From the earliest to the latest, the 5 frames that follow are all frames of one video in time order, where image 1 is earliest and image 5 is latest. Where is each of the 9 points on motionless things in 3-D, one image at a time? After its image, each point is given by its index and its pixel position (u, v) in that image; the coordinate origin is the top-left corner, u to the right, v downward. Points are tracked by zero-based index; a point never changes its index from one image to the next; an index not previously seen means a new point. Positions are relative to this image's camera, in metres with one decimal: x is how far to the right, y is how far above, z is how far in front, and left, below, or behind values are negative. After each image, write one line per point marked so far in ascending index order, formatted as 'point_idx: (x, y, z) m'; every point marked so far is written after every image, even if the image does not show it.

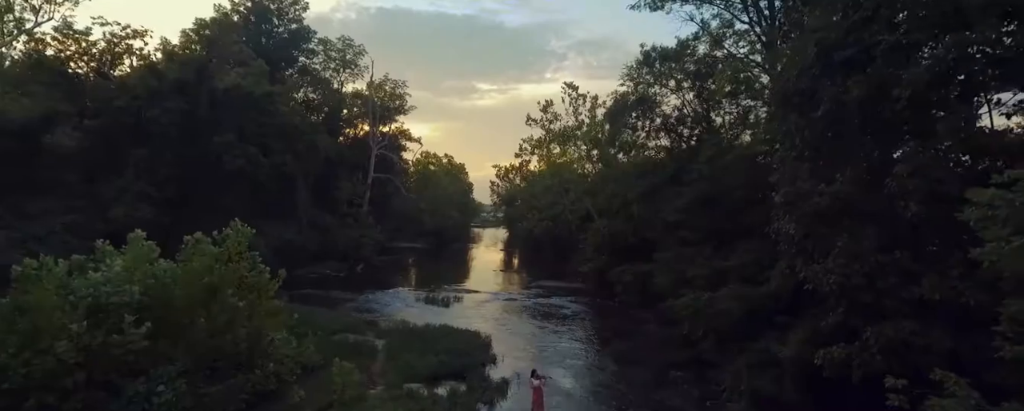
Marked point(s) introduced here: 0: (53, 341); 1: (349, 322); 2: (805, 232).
0: (-5.3, -1.6, +7.8) m
1: (-4.5, -3.2, +18.5) m
2: (+4.0, -0.4, +9.3) m
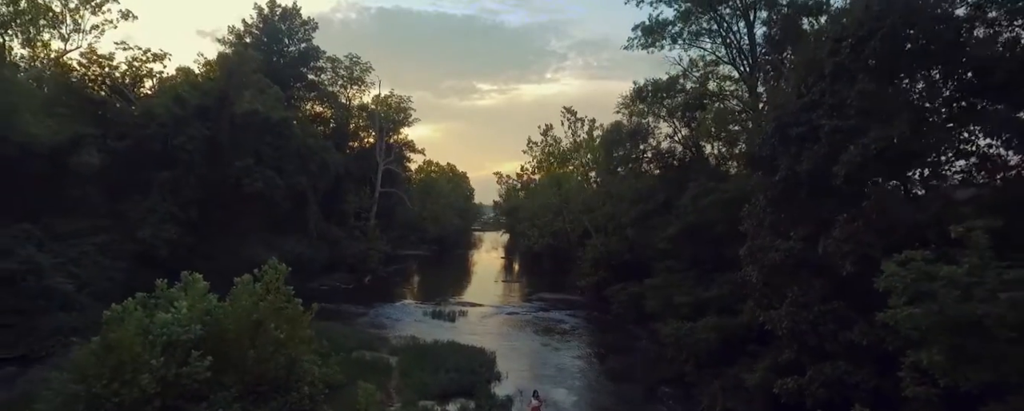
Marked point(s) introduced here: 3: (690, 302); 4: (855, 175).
0: (-5.3, -2.3, +9.4) m
1: (-4.4, -4.0, +20.1) m
2: (+4.1, -1.2, +10.8) m
3: (+4.0, -2.2, +15.1) m
4: (+4.8, +0.4, +9.5) m
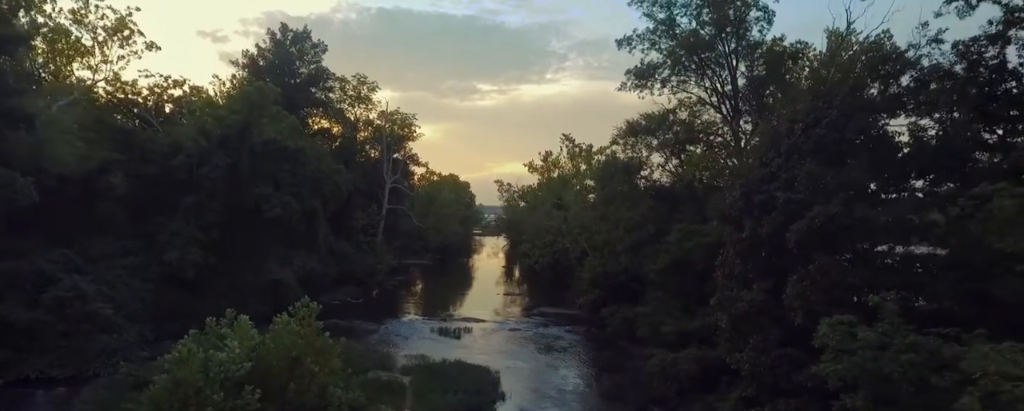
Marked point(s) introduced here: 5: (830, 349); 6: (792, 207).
0: (-5.2, -3.3, +11.2) m
1: (-4.3, -4.9, +21.9) m
2: (+4.1, -2.2, +12.6) m
3: (+4.1, -3.2, +16.9) m
4: (+4.9, -0.6, +11.3) m
5: (+4.4, -2.0, +9.3) m
6: (+4.8, 0.0, +11.6) m
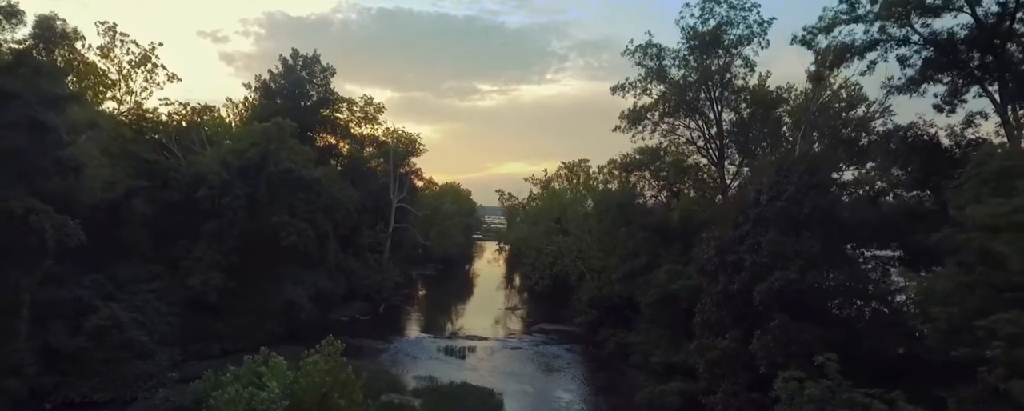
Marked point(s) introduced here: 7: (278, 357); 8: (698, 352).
0: (-5.1, -4.5, +13.0) m
1: (-4.3, -6.1, +23.6) m
2: (+4.2, -3.4, +14.4) m
3: (+4.1, -4.4, +18.6) m
4: (+5.0, -1.8, +13.1) m
5: (+4.4, -3.2, +11.0) m
6: (+4.9, -1.2, +13.4) m
7: (-5.2, -3.4, +15.1) m
8: (+4.2, -3.2, +15.3) m
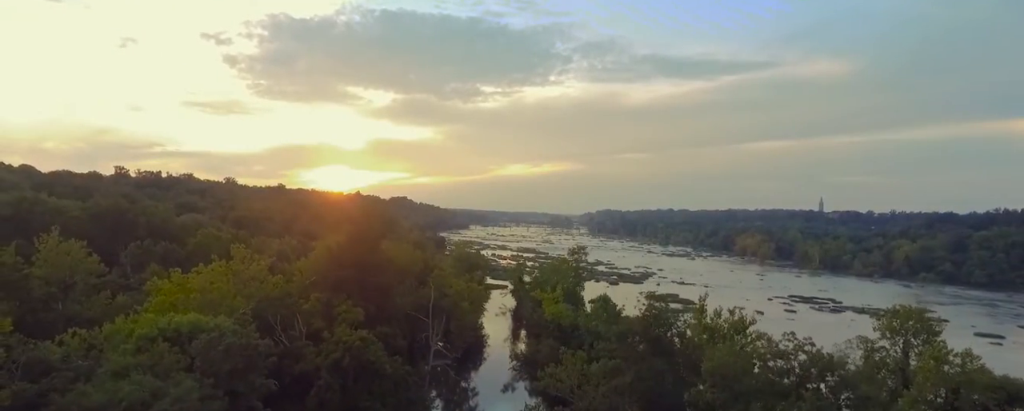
0: (-2.5, -13.3, +14.5) m
1: (-1.6, -14.9, +25.1) m
2: (+6.9, -12.2, +15.8) m
3: (+6.8, -13.2, +20.1) m
4: (+7.6, -10.6, +14.5) m
5: (+7.1, -11.9, +12.5) m
6: (+7.5, -10.0, +14.9) m
7: (-2.6, -12.1, +16.5) m
8: (+6.9, -12.0, +16.7) m
